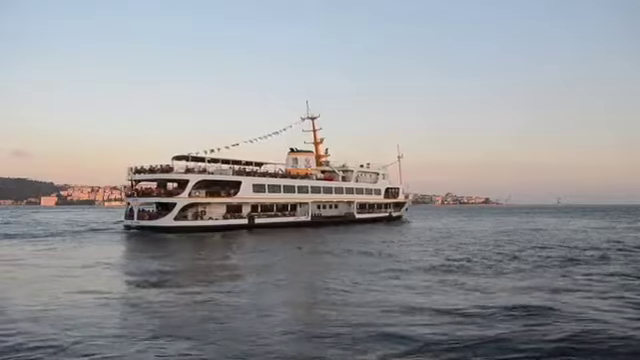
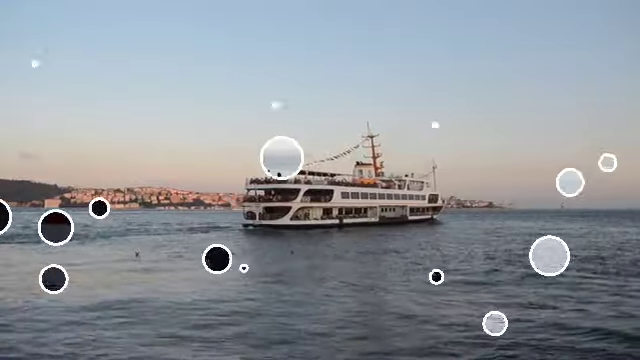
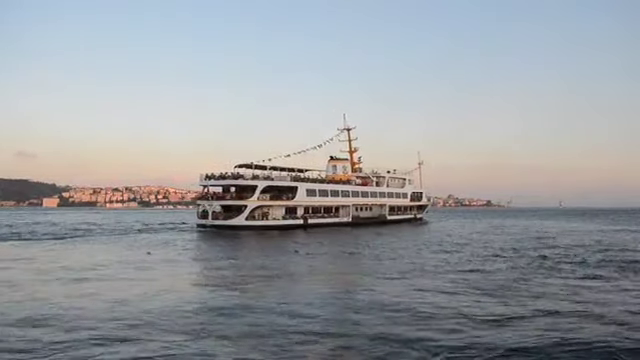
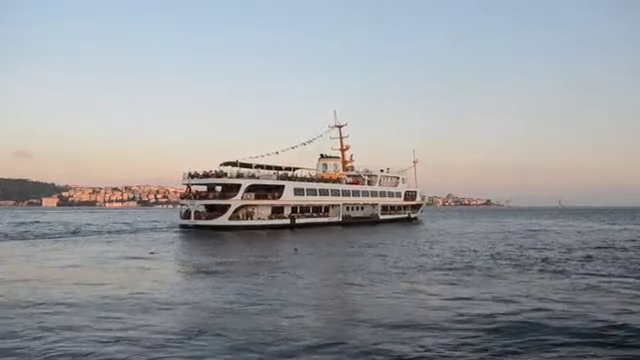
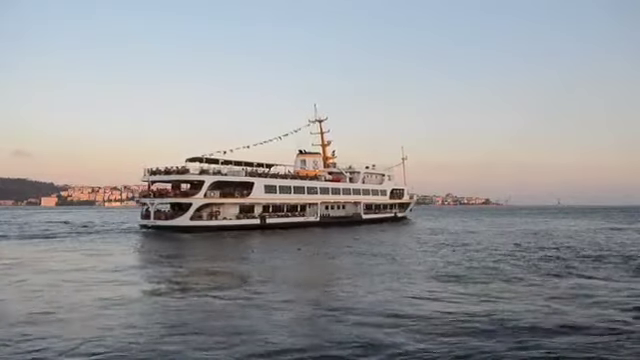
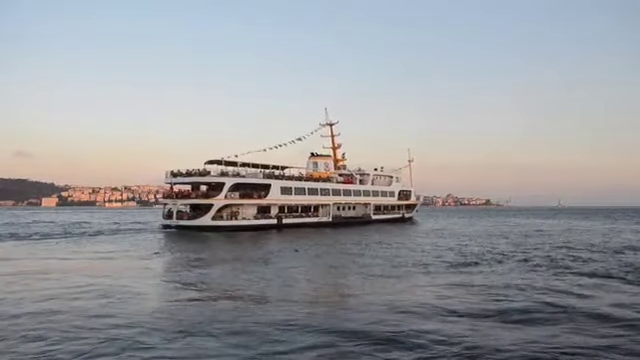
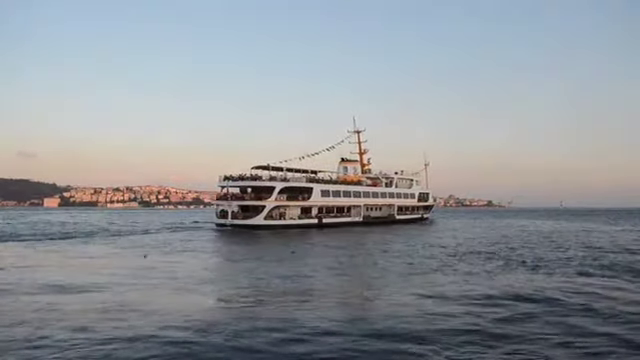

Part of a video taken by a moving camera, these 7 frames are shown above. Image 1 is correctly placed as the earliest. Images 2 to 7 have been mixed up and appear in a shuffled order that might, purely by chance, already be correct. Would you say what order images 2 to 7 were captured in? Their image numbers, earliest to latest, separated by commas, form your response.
5, 6, 4, 3, 7, 2
